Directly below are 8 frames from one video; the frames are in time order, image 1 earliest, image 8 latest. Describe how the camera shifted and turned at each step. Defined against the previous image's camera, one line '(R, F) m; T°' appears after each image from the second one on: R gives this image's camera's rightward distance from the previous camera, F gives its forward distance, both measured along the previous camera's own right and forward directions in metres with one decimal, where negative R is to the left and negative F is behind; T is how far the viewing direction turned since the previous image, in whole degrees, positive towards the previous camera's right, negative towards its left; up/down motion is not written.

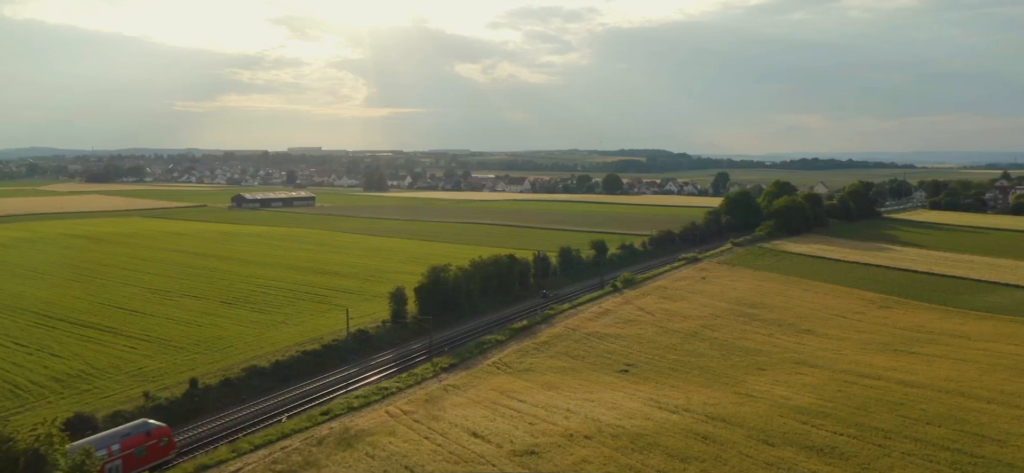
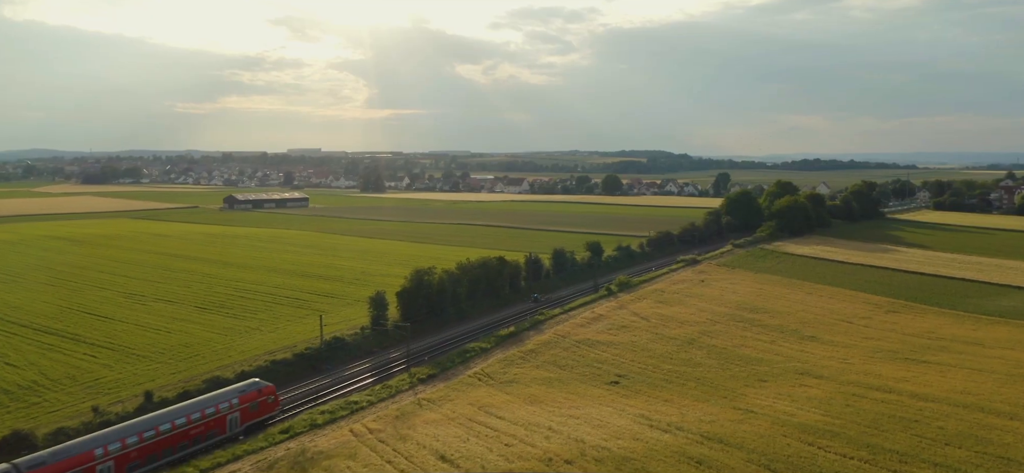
(+0.7, +1.9) m; 0°
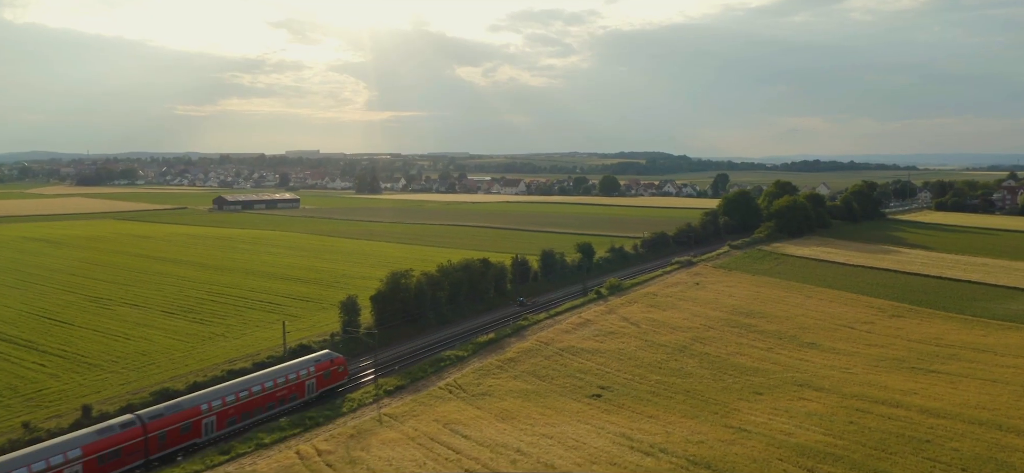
(+1.0, +1.9) m; 0°
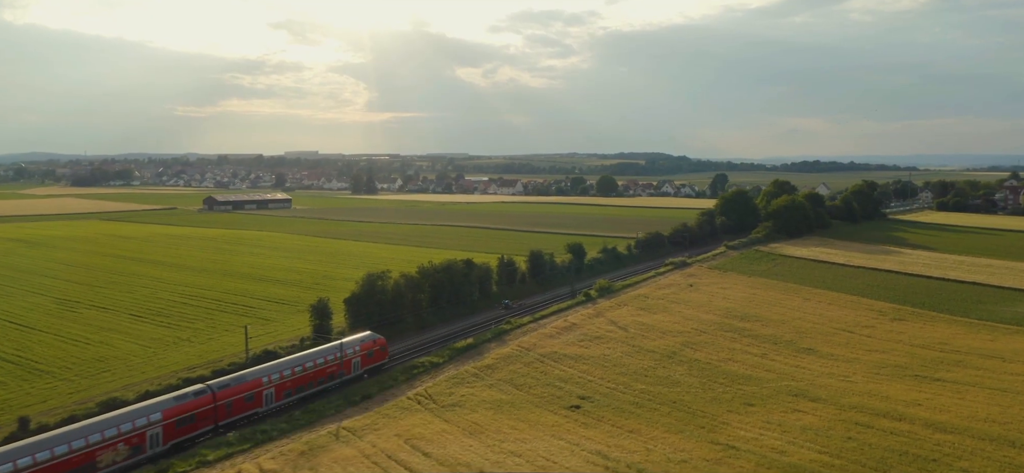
(+0.9, +1.6) m; 0°
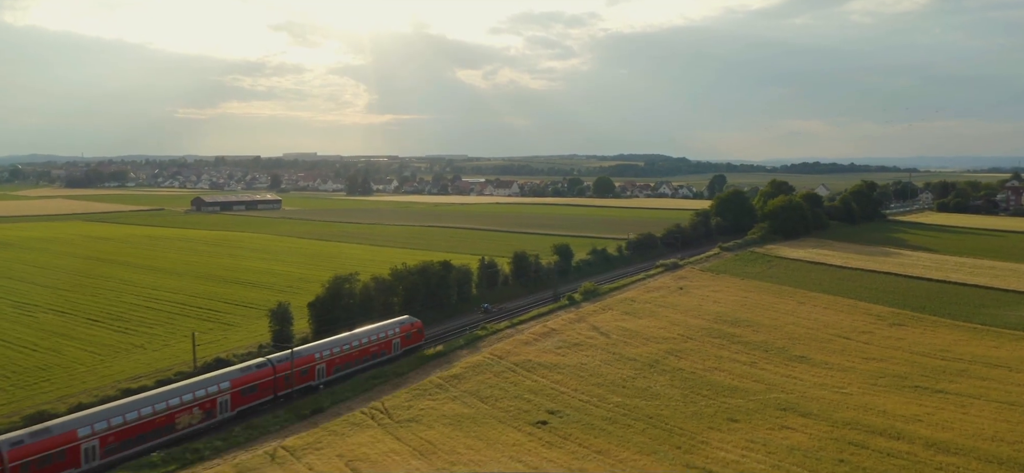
(+1.2, +1.8) m; 0°
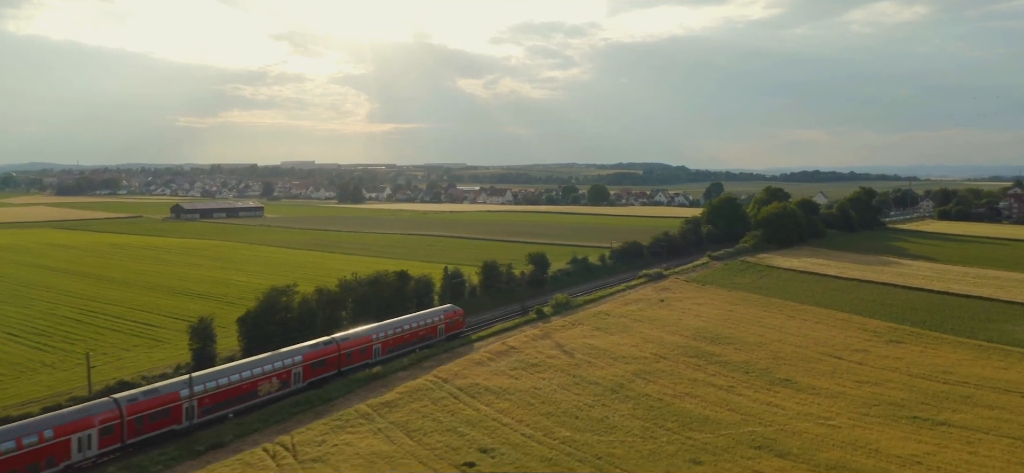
(+2.0, +2.9) m; 0°
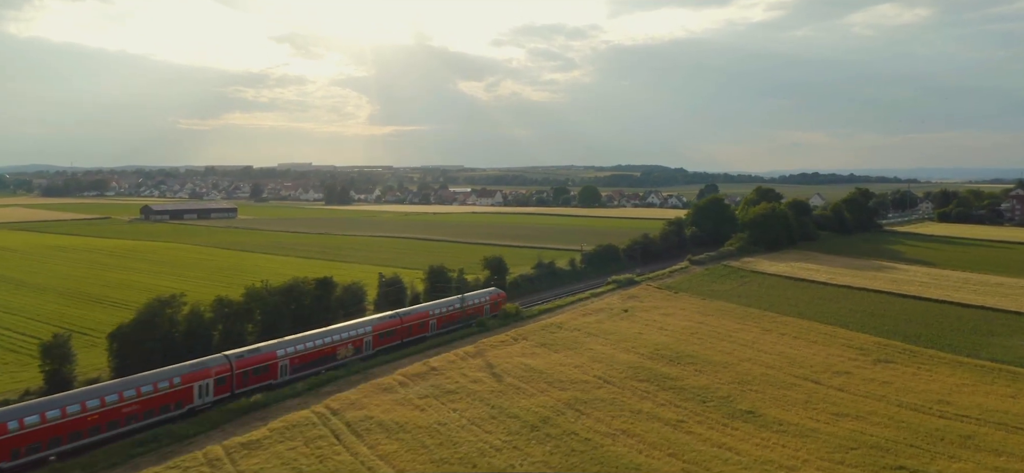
(+2.9, +3.8) m; 0°
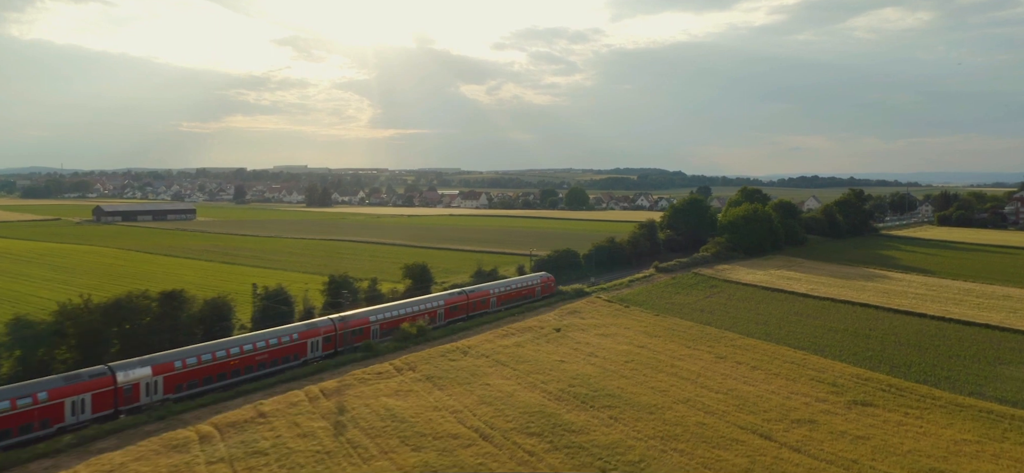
(+4.0, +5.5) m; 0°
